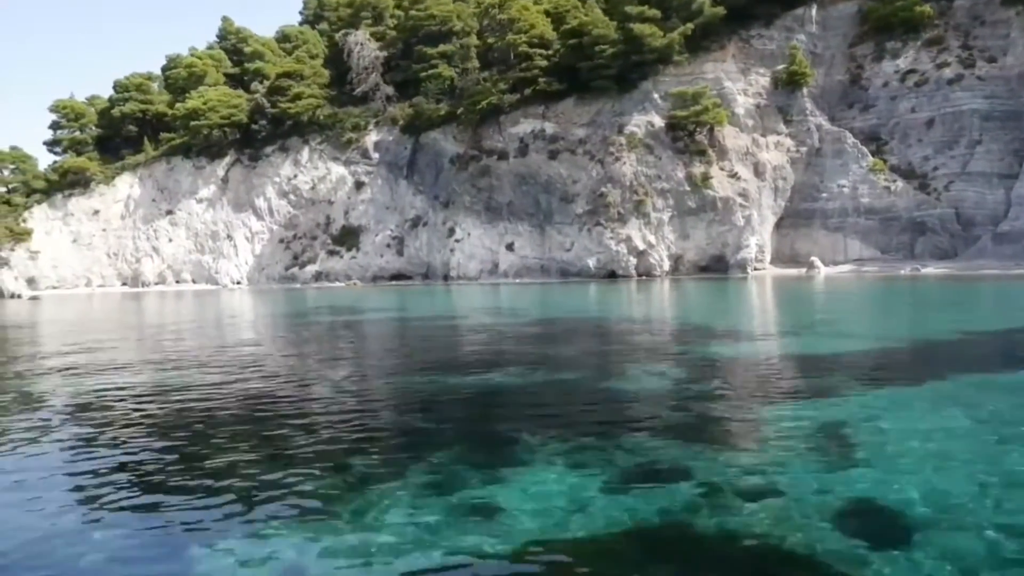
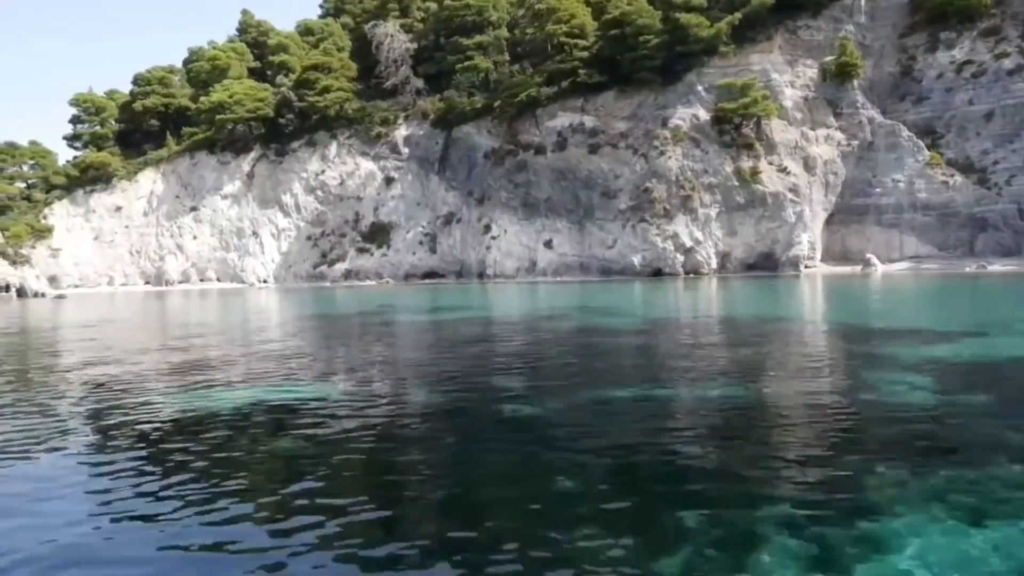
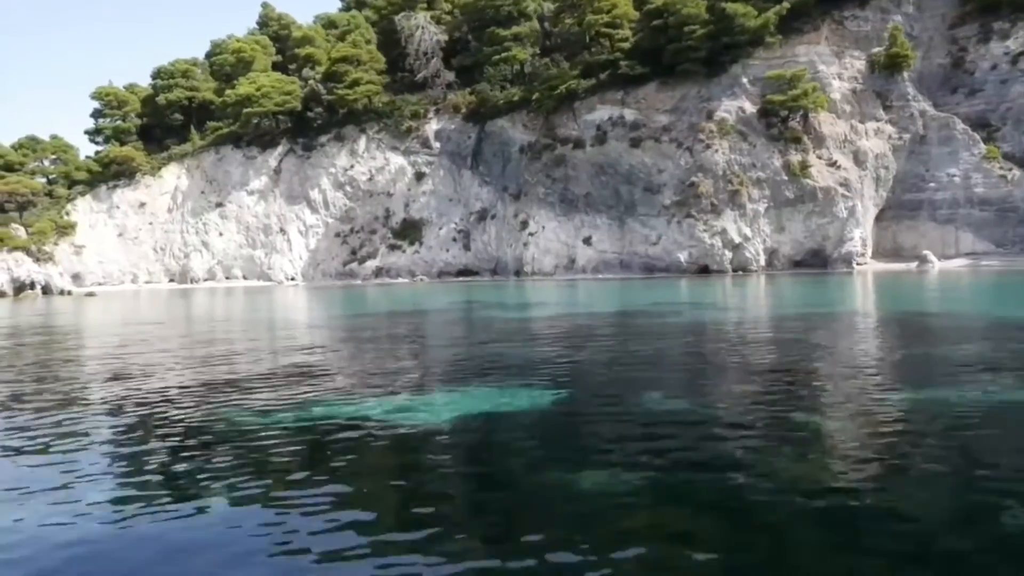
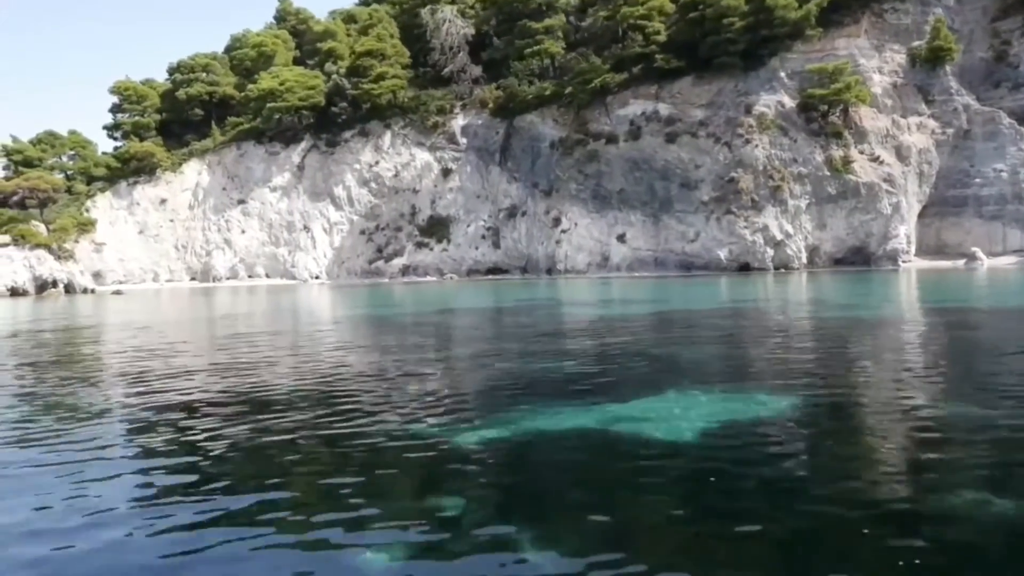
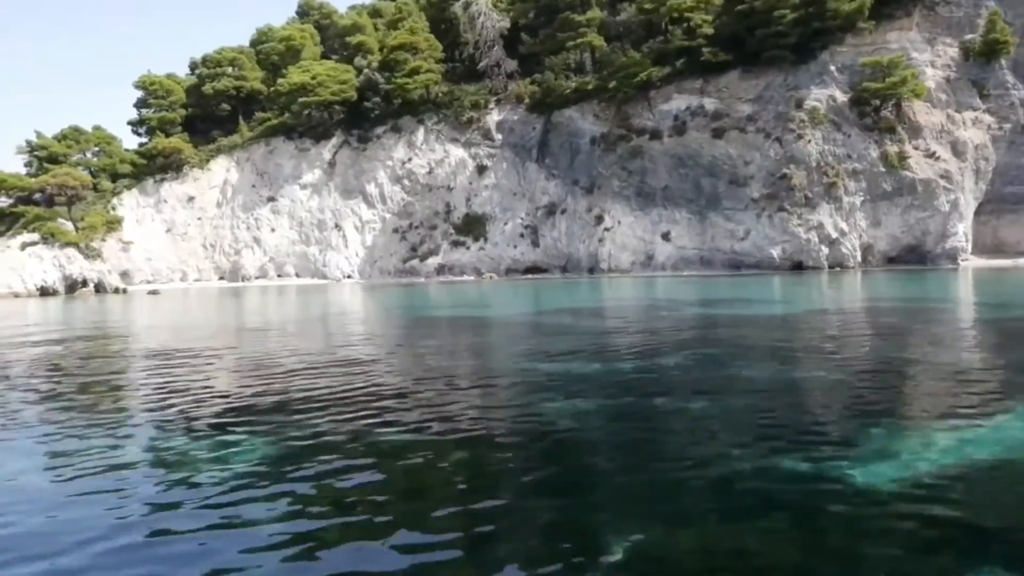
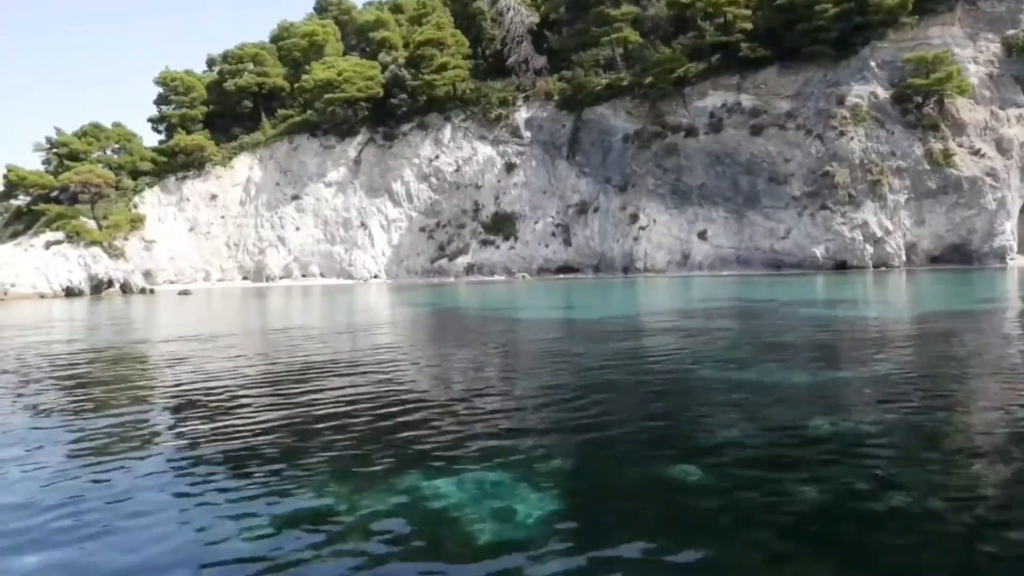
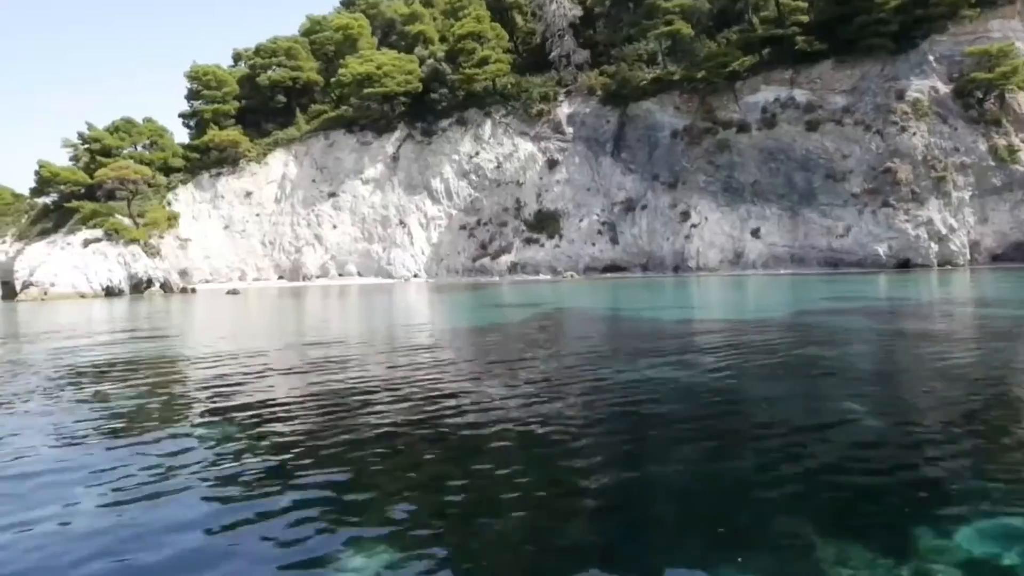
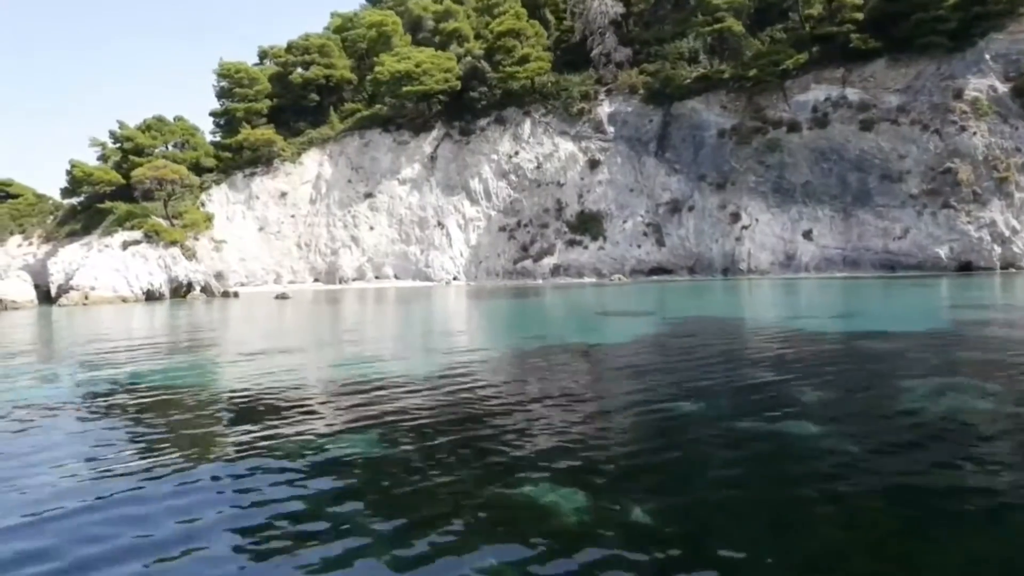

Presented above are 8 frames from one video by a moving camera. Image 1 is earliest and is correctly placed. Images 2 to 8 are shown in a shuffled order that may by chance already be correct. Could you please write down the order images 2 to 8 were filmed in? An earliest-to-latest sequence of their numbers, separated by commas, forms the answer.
2, 3, 4, 5, 6, 7, 8
